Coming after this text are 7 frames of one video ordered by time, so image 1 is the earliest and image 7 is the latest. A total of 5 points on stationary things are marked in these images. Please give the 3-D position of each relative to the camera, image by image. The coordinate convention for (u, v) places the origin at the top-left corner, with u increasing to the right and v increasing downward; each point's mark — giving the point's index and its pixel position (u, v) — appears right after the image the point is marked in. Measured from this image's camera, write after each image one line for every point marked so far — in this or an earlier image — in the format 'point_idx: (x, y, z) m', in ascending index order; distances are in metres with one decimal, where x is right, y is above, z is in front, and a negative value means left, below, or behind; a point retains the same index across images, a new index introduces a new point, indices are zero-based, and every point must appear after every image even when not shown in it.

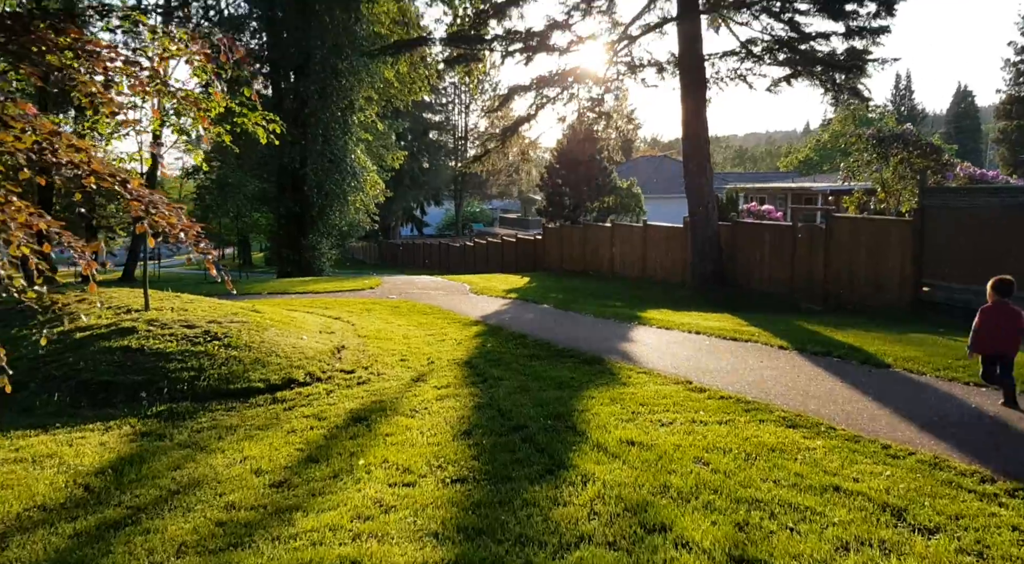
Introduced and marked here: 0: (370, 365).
0: (-1.4, -0.8, +7.6) m
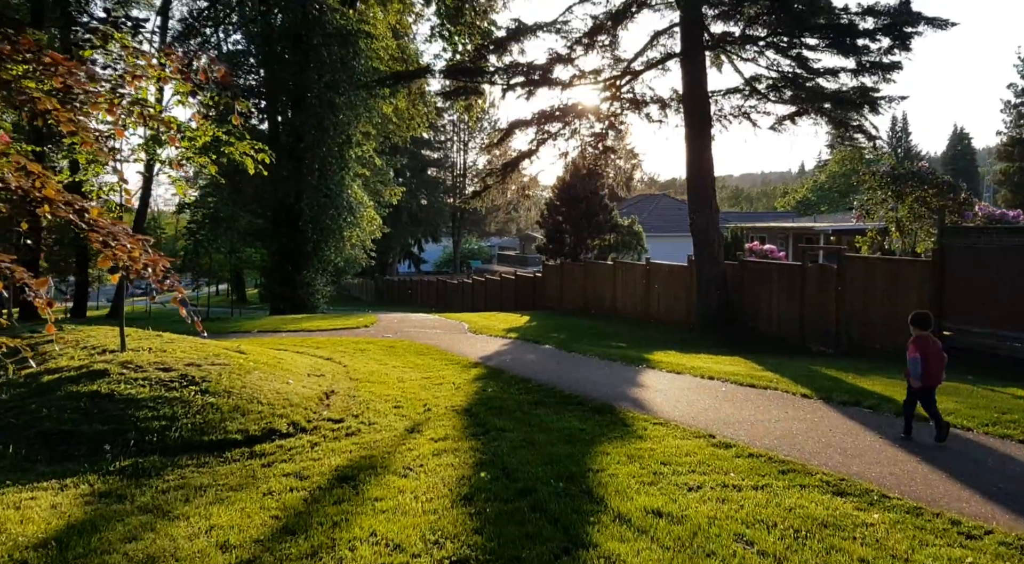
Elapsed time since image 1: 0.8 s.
0: (-1.4, -1.2, +7.0) m
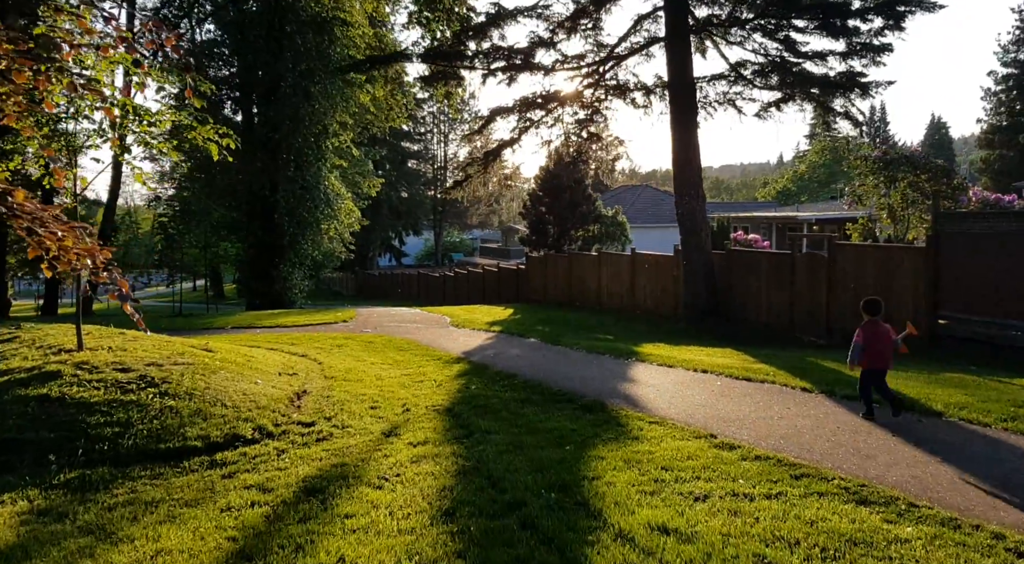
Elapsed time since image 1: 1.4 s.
0: (-1.5, -1.1, +6.5) m
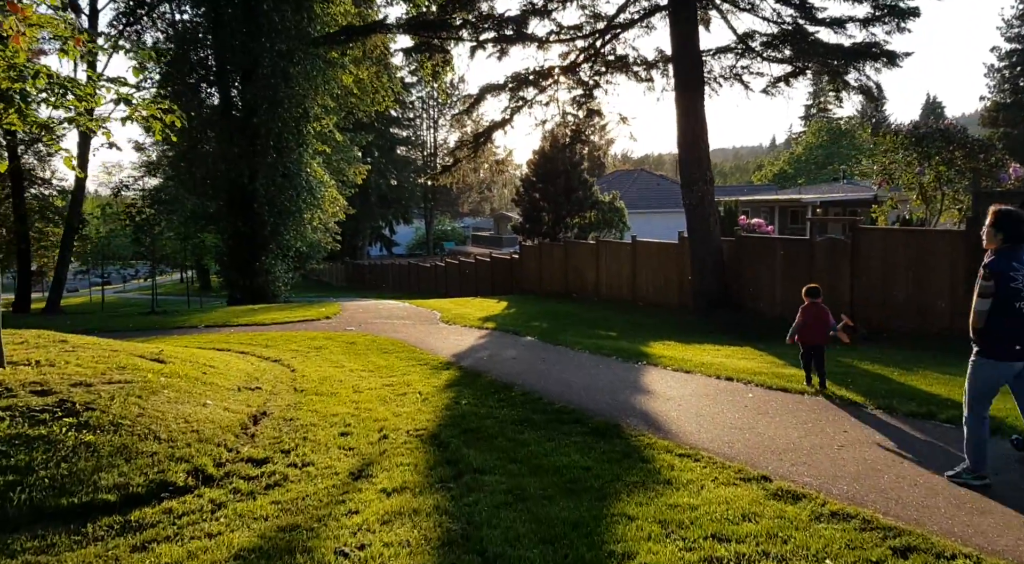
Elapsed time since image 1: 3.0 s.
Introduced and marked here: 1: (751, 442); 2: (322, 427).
0: (-1.5, -1.1, +5.3) m
1: (+1.5, -1.0, +5.0) m
2: (-1.5, -1.1, +5.9) m
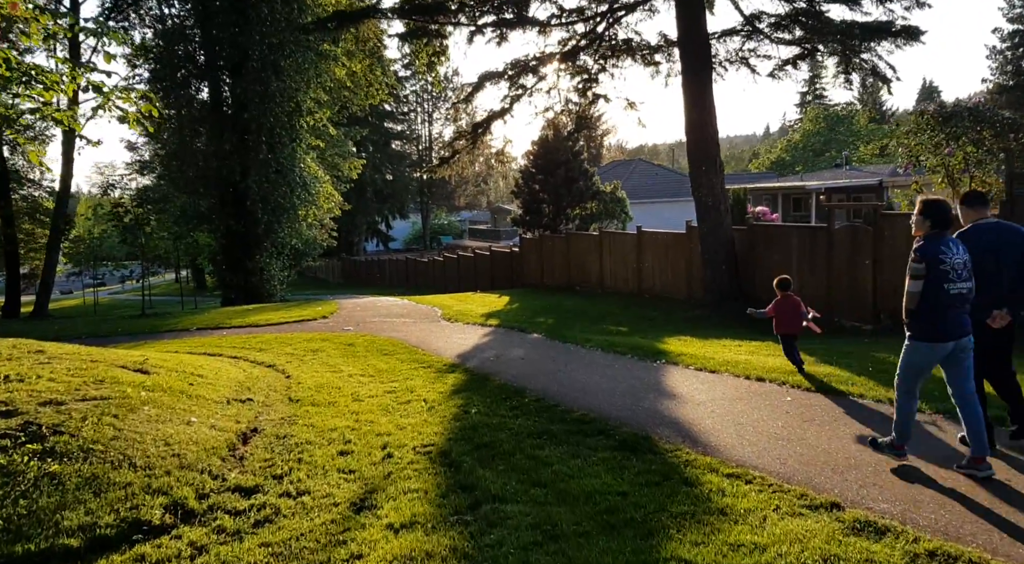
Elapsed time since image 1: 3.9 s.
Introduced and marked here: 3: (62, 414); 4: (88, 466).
0: (-1.4, -1.2, +4.8) m
1: (+1.7, -1.0, +4.4) m
2: (-1.3, -1.1, +5.4) m
3: (-3.1, -0.9, +5.3) m
4: (-2.4, -1.1, +4.4) m
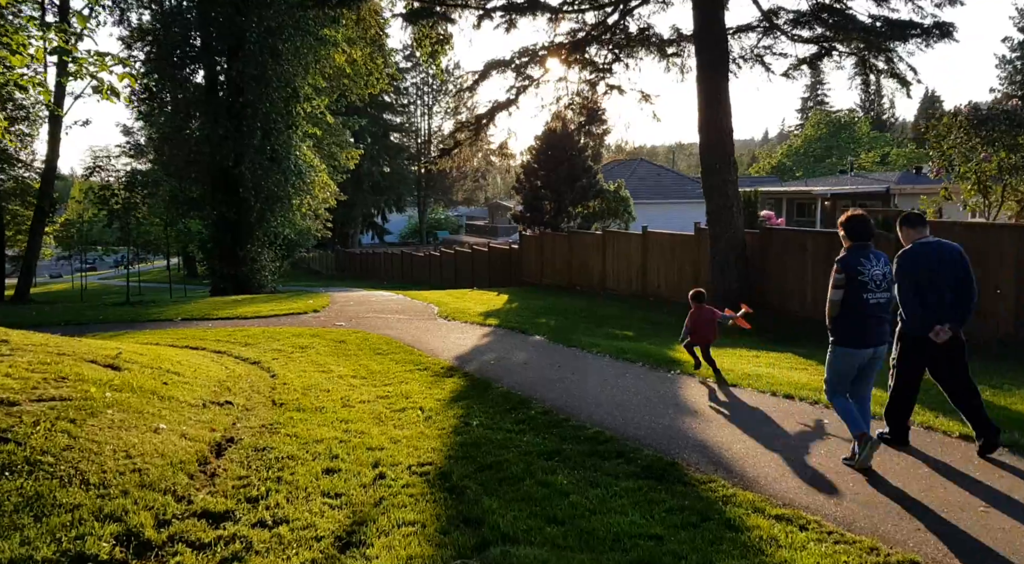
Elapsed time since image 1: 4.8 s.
0: (-1.3, -1.1, +4.1) m
1: (+1.7, -1.1, +3.8) m
2: (-1.3, -1.1, +4.7) m
3: (-3.0, -0.8, +4.6) m
4: (-2.3, -1.0, +3.8) m
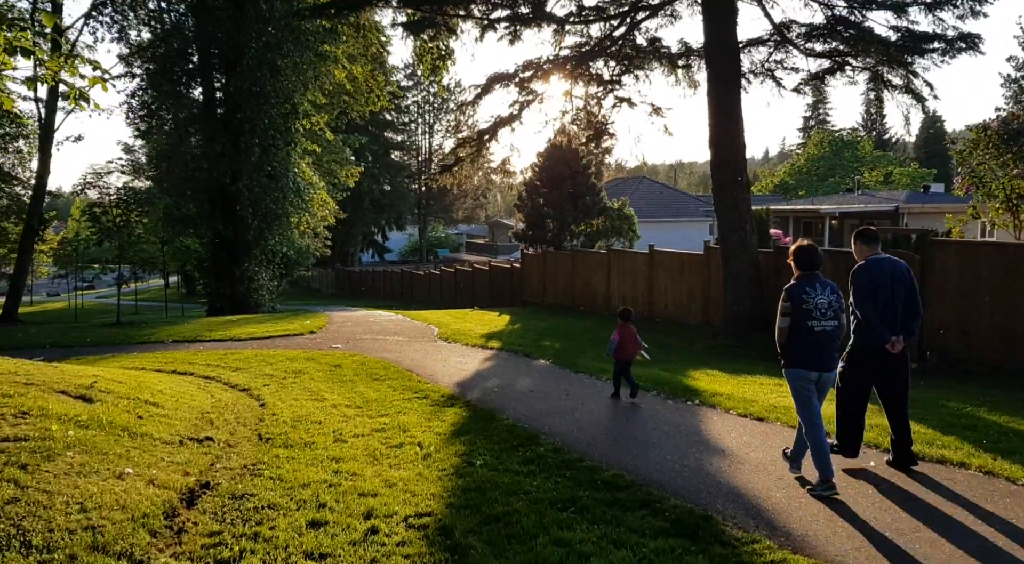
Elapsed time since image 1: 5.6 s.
0: (-1.3, -1.2, +3.6) m
1: (+1.8, -1.2, +3.3) m
2: (-1.2, -1.2, +4.2) m
3: (-2.9, -0.9, +4.1) m
4: (-2.3, -1.1, +3.3) m
